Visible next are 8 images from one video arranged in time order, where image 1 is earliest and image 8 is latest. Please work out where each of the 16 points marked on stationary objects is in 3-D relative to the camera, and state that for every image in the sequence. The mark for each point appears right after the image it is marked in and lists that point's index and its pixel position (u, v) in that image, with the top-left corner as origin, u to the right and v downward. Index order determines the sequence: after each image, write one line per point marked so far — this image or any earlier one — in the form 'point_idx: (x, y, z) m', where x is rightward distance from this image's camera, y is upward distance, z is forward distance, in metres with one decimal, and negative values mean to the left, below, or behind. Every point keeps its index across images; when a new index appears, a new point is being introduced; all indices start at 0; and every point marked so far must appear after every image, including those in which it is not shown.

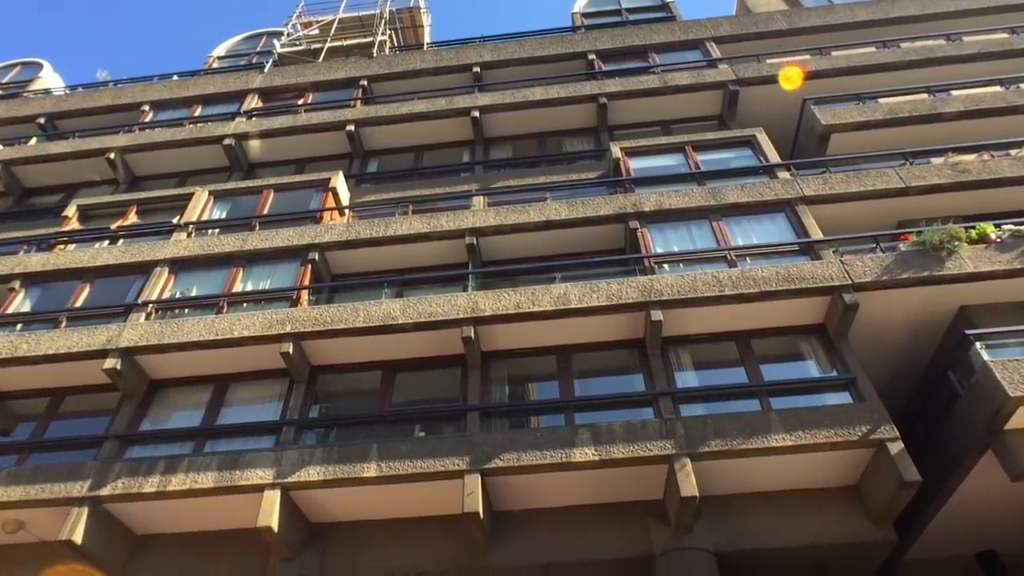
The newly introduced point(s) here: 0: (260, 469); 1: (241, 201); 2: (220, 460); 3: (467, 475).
0: (-3.4, -2.4, +9.5) m
1: (-5.1, +1.6, +13.3) m
2: (-4.0, -2.3, +9.7) m
3: (-0.6, -2.4, +9.0) m
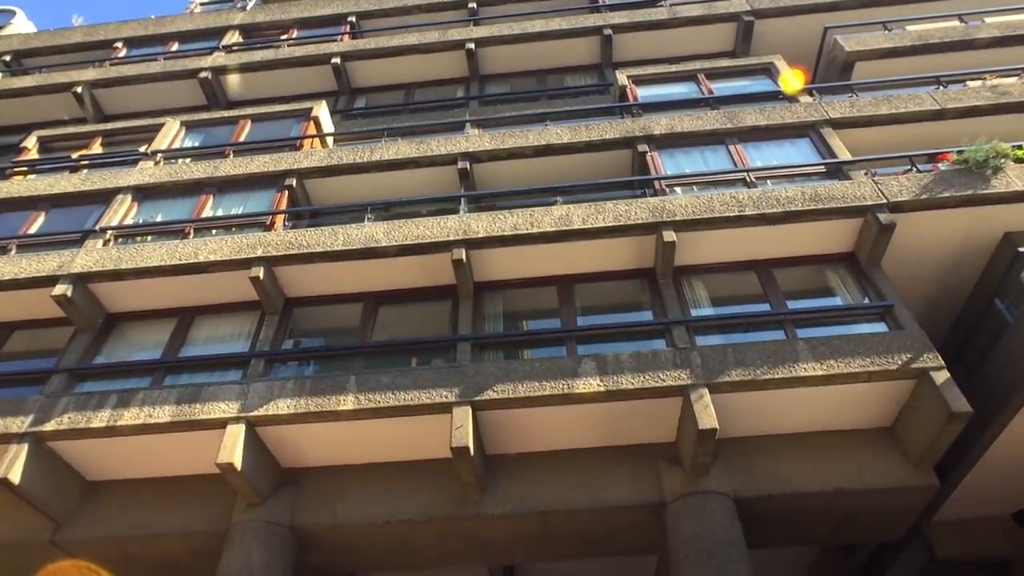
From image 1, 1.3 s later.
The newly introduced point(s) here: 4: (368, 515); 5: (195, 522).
0: (-3.5, -1.4, +8.4) m
1: (-5.1, +2.7, +12.2) m
2: (-4.1, -1.3, +8.6) m
3: (-0.6, -1.3, +8.0) m
4: (-1.7, -2.7, +8.5) m
5: (-3.9, -2.9, +8.7) m
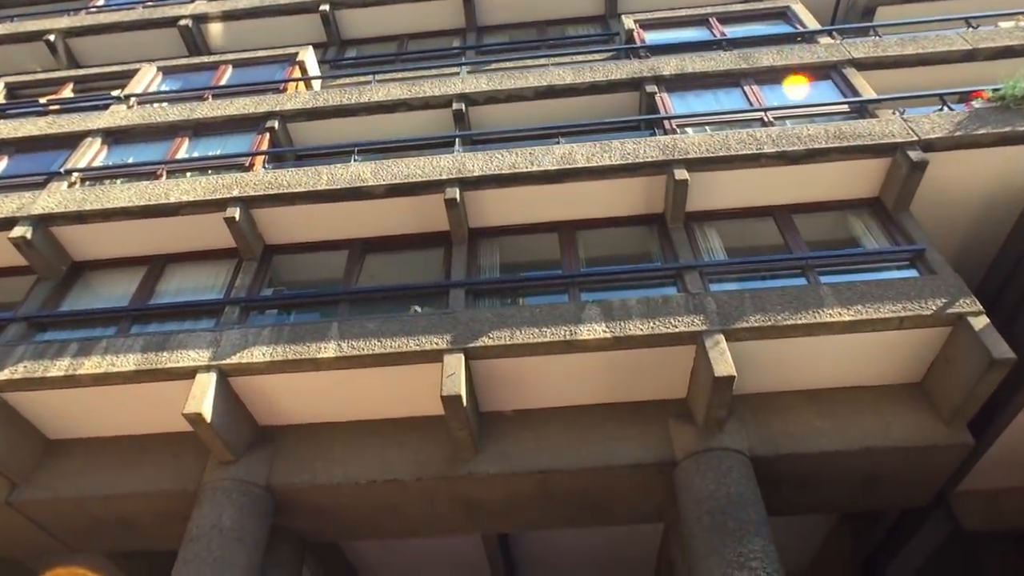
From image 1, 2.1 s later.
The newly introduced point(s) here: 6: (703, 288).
0: (-3.5, -0.7, +7.7) m
1: (-5.2, +3.4, +11.4) m
2: (-4.1, -0.6, +7.9) m
3: (-0.7, -0.7, +7.3) m
4: (-1.8, -2.1, +7.8) m
5: (-3.9, -2.2, +7.9) m
6: (+2.1, 0.0, +7.7) m
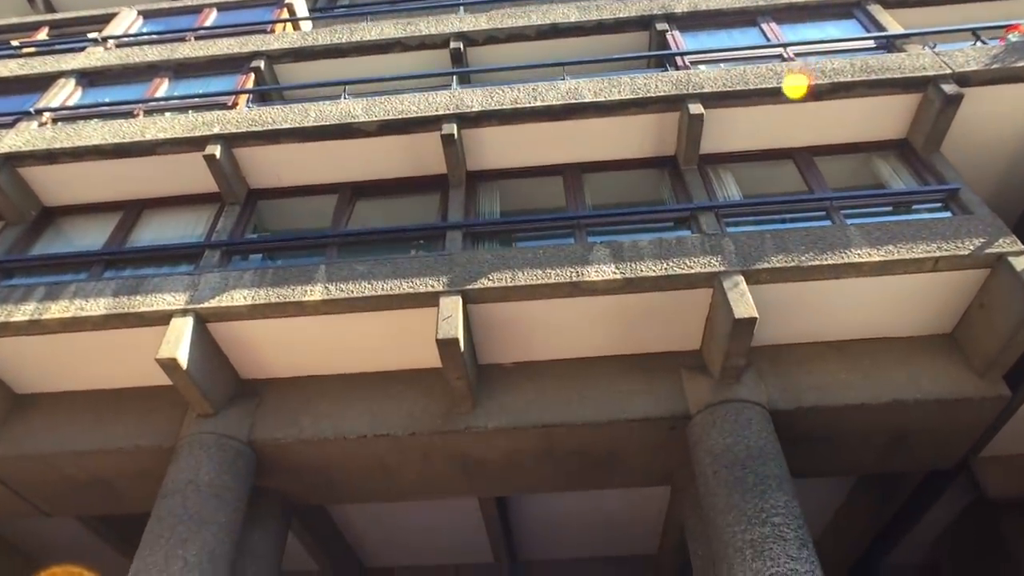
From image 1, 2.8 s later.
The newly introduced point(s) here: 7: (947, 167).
0: (-3.5, -0.1, +7.1) m
1: (-5.1, +4.1, +10.8) m
2: (-4.1, 0.0, +7.3) m
3: (-0.6, -0.1, +6.7) m
4: (-1.8, -1.4, +7.2) m
5: (-3.9, -1.6, +7.4) m
6: (+2.1, +0.6, +7.1) m
7: (+4.6, +1.3, +7.5) m
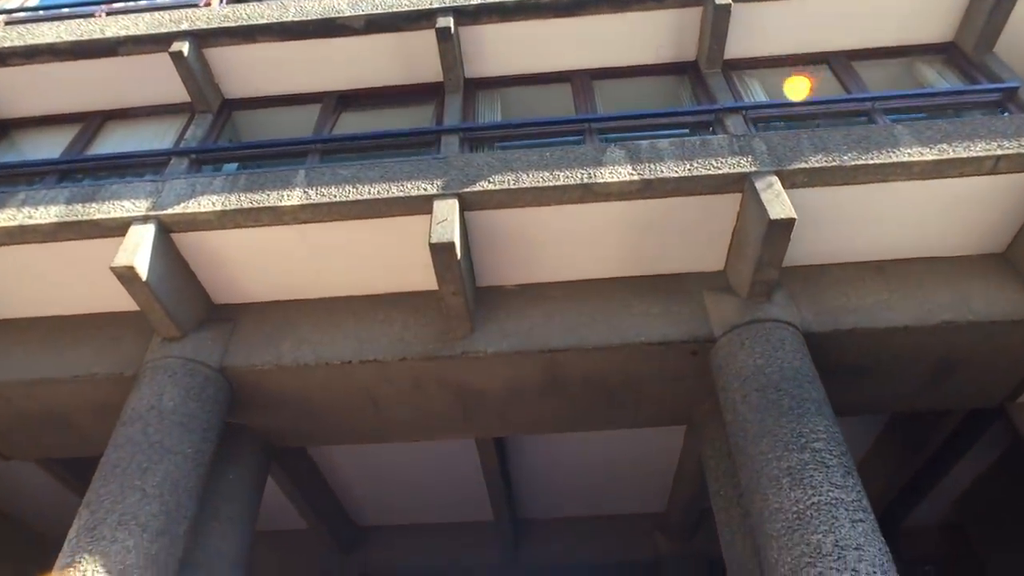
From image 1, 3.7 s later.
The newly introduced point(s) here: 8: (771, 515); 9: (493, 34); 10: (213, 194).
0: (-3.4, +0.8, +6.3) m
1: (-5.1, +5.0, +9.9) m
2: (-4.1, +0.9, +6.5) m
3: (-0.6, +0.7, +5.9) m
4: (-1.8, -0.6, +6.5) m
5: (-3.9, -0.7, +6.6) m
6: (+2.1, +1.4, +6.3) m
7: (+4.6, +2.1, +6.7) m
8: (+1.9, -1.6, +5.0) m
9: (-0.2, +2.6, +7.1) m
10: (-2.7, +0.8, +6.3) m
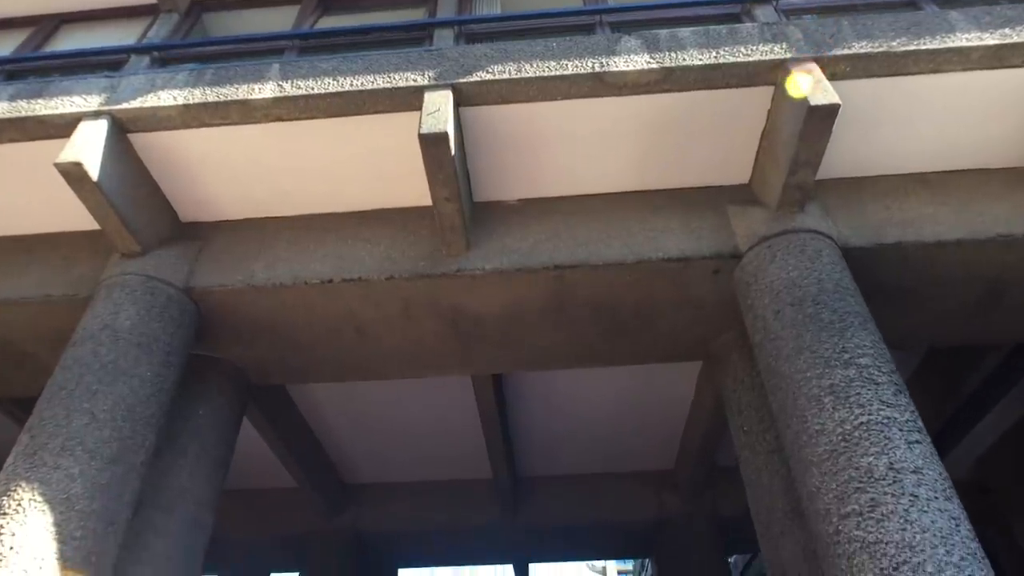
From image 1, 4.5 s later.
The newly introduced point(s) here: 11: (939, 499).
0: (-3.4, +1.5, +5.6) m
1: (-5.1, +5.9, +9.1) m
2: (-4.0, +1.6, +5.8) m
3: (-0.6, +1.4, +5.2) m
4: (-1.7, +0.1, +5.8) m
5: (-3.9, 0.0, +5.9) m
6: (+2.1, +2.1, +5.6) m
7: (+4.6, +2.8, +5.9) m
8: (+1.9, -0.9, +4.4) m
9: (-0.2, +3.3, +6.4) m
10: (-2.6, +1.6, +5.5) m
11: (+2.4, -1.2, +3.9) m
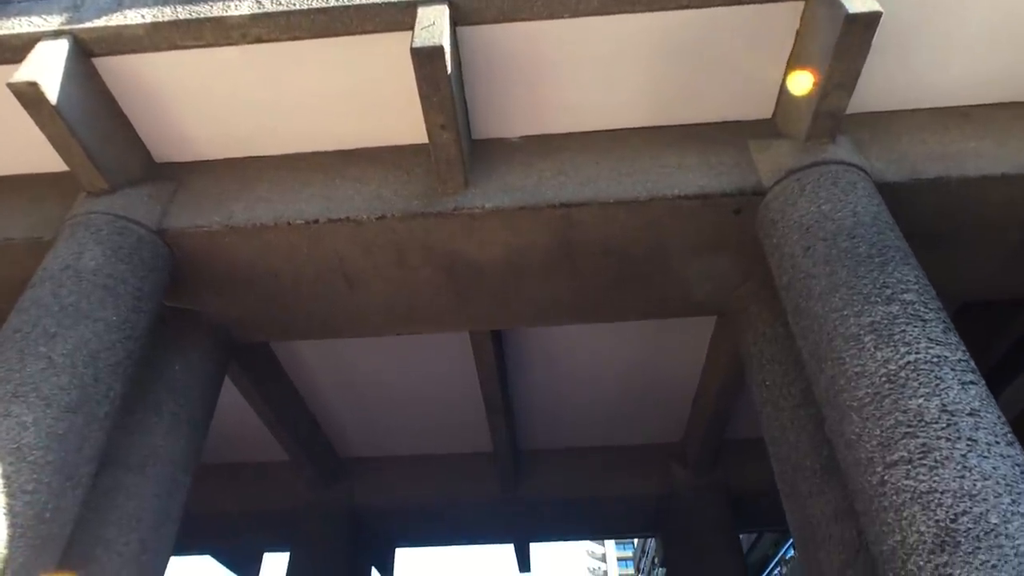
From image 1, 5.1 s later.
0: (-3.4, +1.9, +5.1) m
1: (-5.1, +6.3, +8.5) m
2: (-4.0, +2.1, +5.3) m
3: (-0.6, +1.9, +4.7) m
4: (-1.7, +0.6, +5.3) m
5: (-3.9, +0.5, +5.4) m
6: (+2.2, +2.6, +5.1) m
7: (+4.7, +3.2, +5.4) m
8: (+1.9, -0.5, +3.9) m
9: (-0.2, +3.7, +5.8) m
10: (-2.6, +2.0, +5.0) m
11: (+2.4, -0.8, +3.4) m
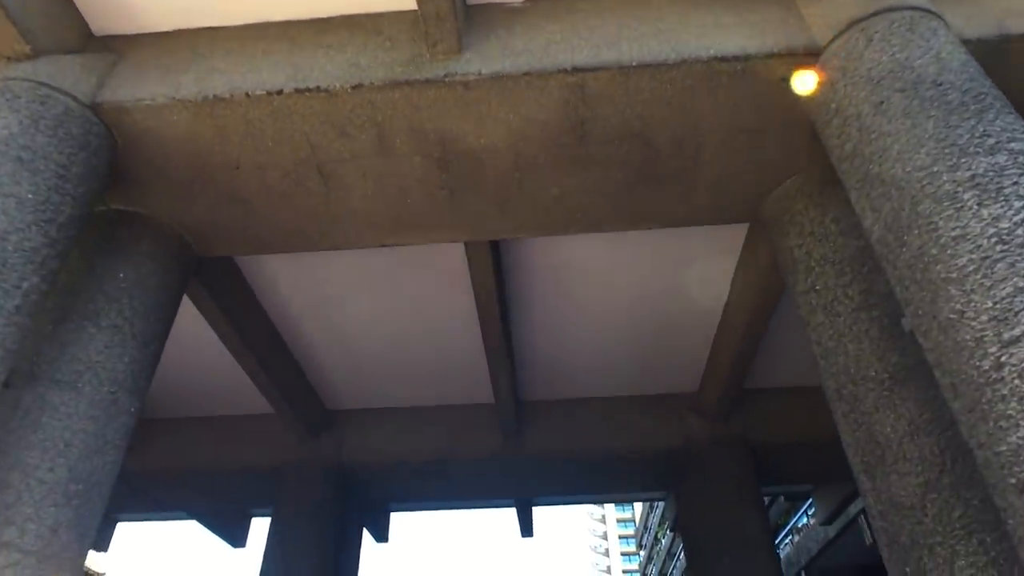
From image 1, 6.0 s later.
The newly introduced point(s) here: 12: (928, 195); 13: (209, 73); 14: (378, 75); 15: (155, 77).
0: (-3.4, +2.7, +4.2) m
1: (-5.1, +7.1, +7.5) m
2: (-4.0, +2.8, +4.4) m
3: (-0.6, +2.6, +3.8) m
4: (-1.7, +1.3, +4.4) m
5: (-3.9, +1.2, +4.6) m
6: (+2.2, +3.3, +4.2) m
7: (+4.7, +4.0, +4.5) m
8: (+1.9, +0.2, +3.1) m
9: (-0.2, +4.5, +4.9) m
10: (-2.6, +2.7, +4.1) m
11: (+2.4, -0.1, +2.6) m
12: (+1.9, +0.4, +3.2) m
13: (-1.9, +1.4, +4.5) m
14: (-0.8, +1.3, +4.4) m
15: (-2.3, +1.3, +4.6) m
